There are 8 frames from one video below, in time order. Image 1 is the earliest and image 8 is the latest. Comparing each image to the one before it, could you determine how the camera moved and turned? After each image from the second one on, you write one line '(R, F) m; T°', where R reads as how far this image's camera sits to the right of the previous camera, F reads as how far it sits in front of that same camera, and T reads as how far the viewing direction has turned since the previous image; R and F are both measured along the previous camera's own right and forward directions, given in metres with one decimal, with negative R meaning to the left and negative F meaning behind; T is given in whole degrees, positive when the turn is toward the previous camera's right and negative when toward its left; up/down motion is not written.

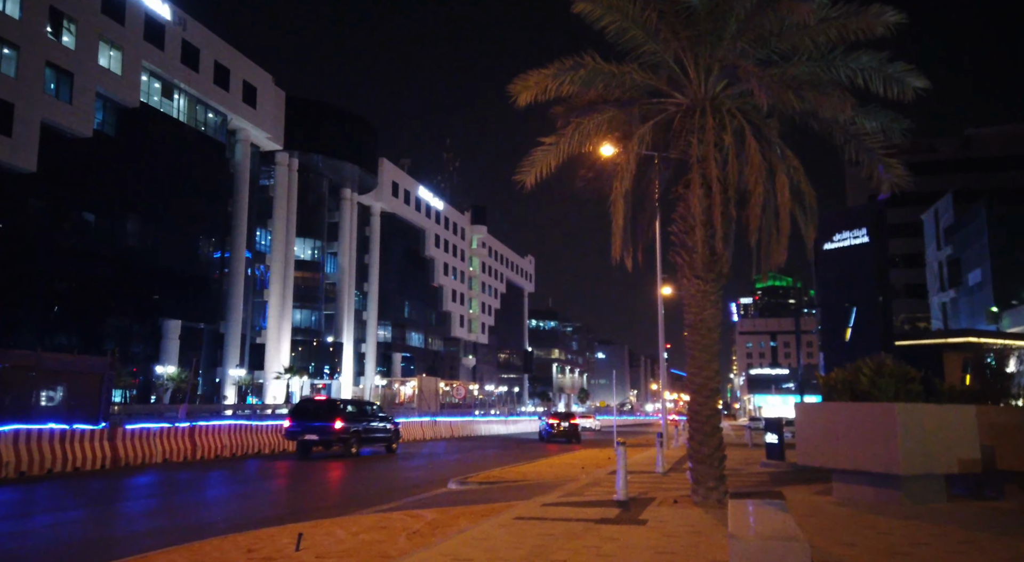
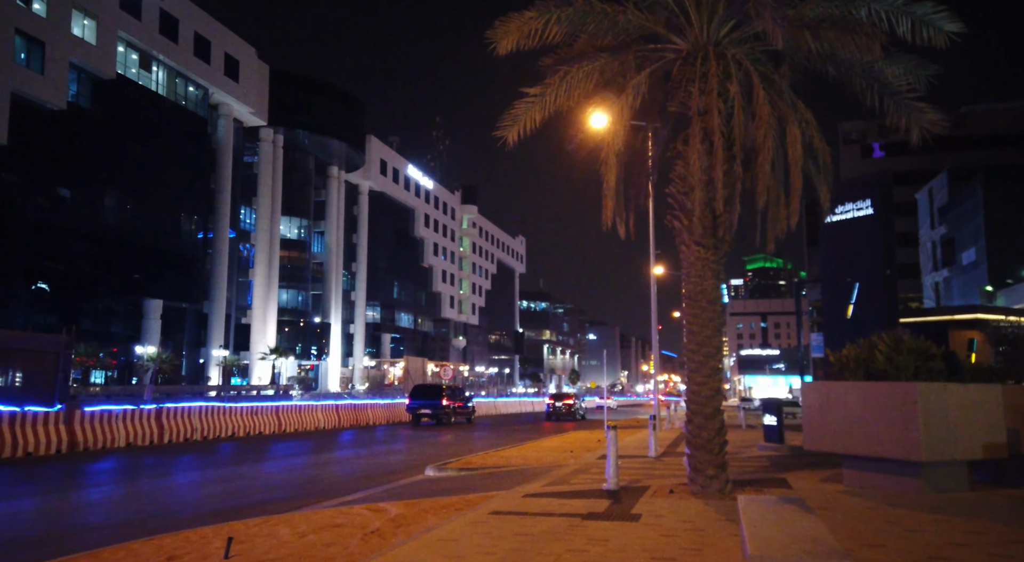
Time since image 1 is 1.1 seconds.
(+0.2, +1.2) m; +1°
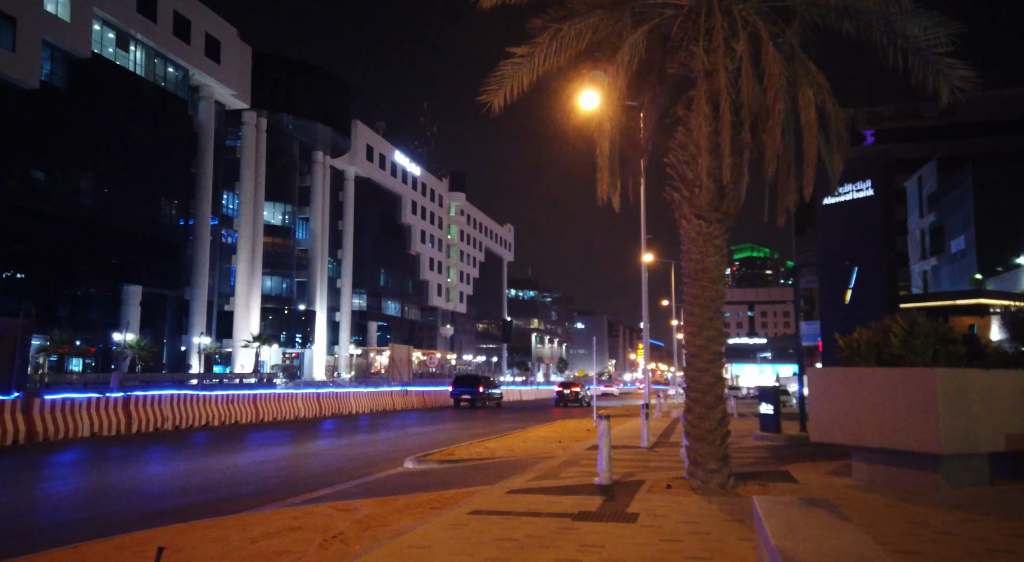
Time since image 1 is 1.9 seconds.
(+0.1, +0.9) m; +1°
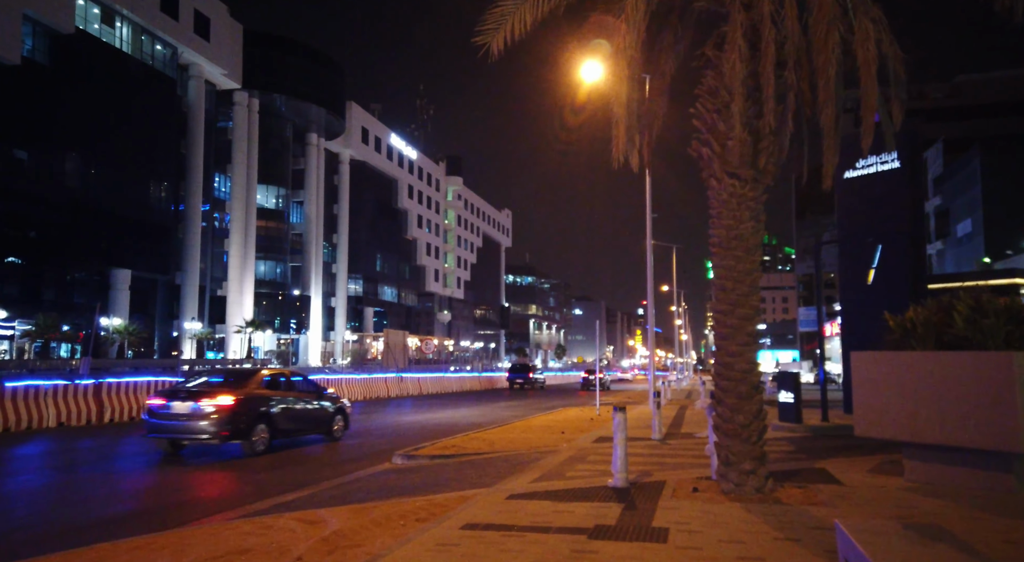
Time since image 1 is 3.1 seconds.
(0.0, +1.4) m; 0°
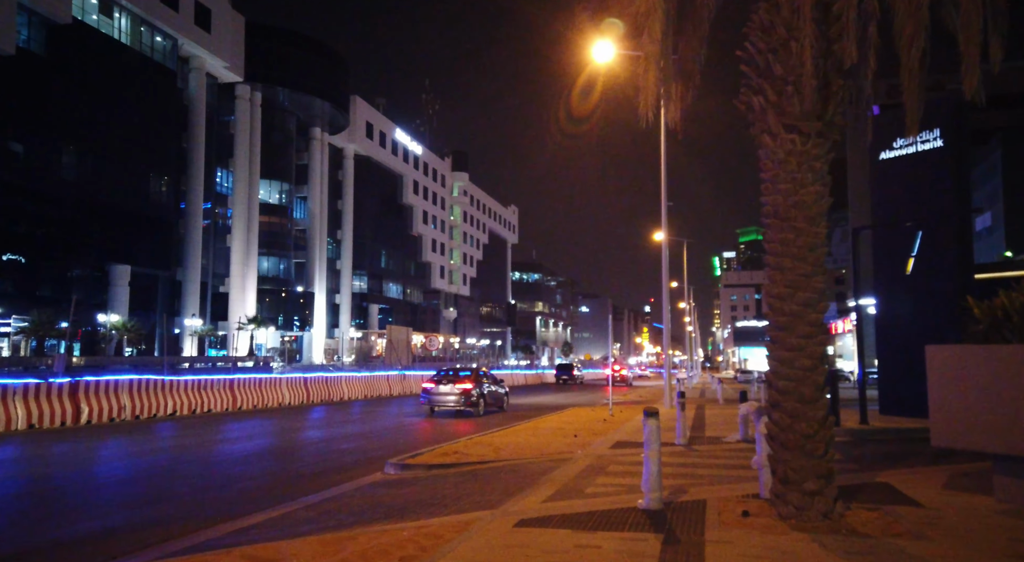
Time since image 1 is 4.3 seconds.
(0.0, +1.5) m; -1°
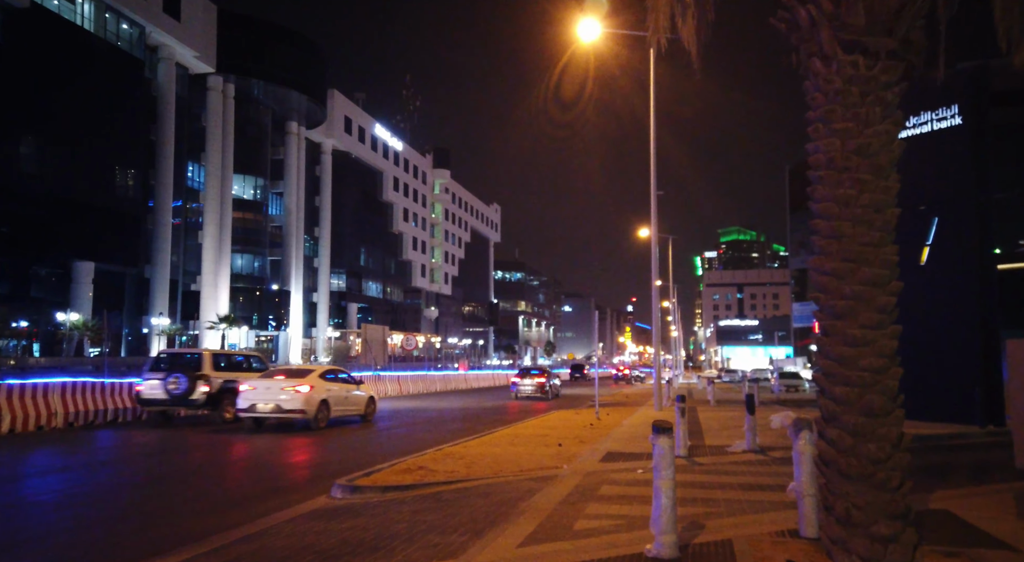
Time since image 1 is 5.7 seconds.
(+0.1, +1.8) m; +1°
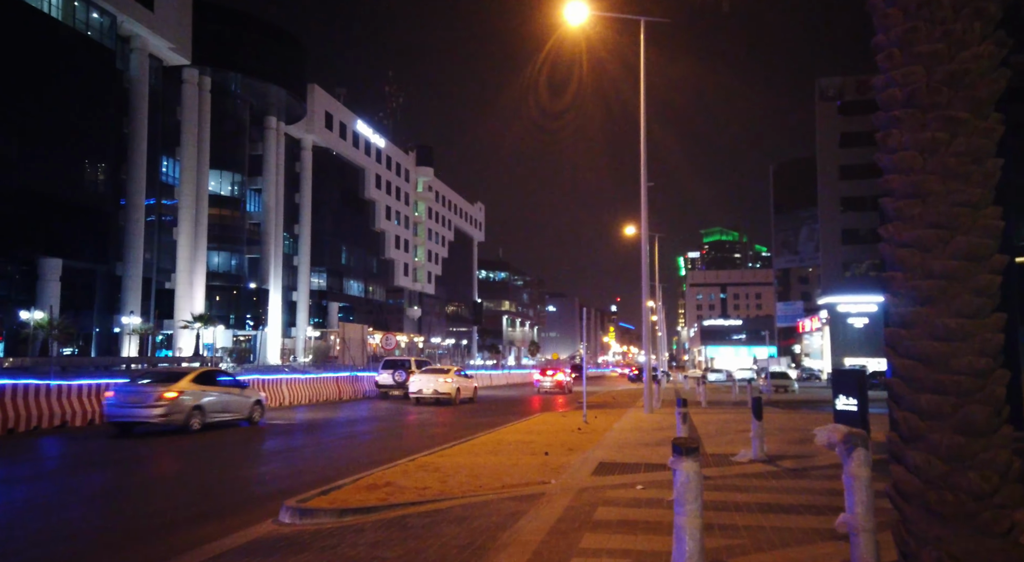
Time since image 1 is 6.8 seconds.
(0.0, +1.3) m; +1°
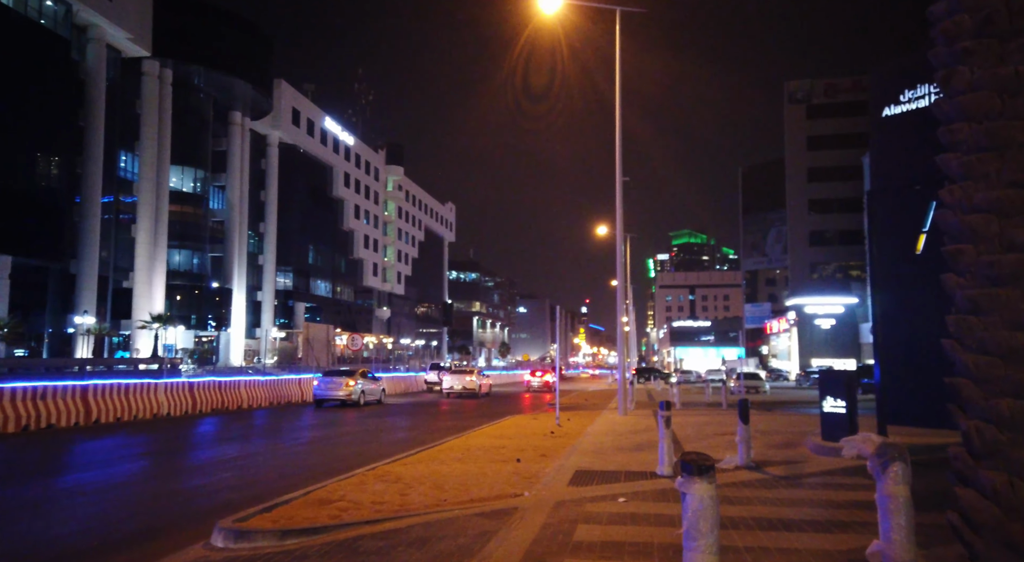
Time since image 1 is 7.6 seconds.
(0.0, +0.9) m; +2°
